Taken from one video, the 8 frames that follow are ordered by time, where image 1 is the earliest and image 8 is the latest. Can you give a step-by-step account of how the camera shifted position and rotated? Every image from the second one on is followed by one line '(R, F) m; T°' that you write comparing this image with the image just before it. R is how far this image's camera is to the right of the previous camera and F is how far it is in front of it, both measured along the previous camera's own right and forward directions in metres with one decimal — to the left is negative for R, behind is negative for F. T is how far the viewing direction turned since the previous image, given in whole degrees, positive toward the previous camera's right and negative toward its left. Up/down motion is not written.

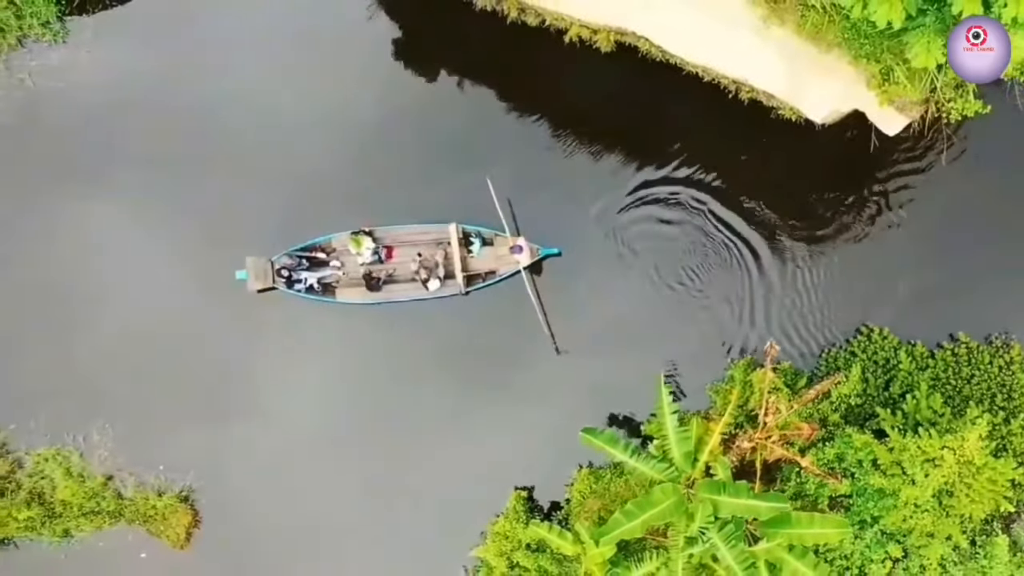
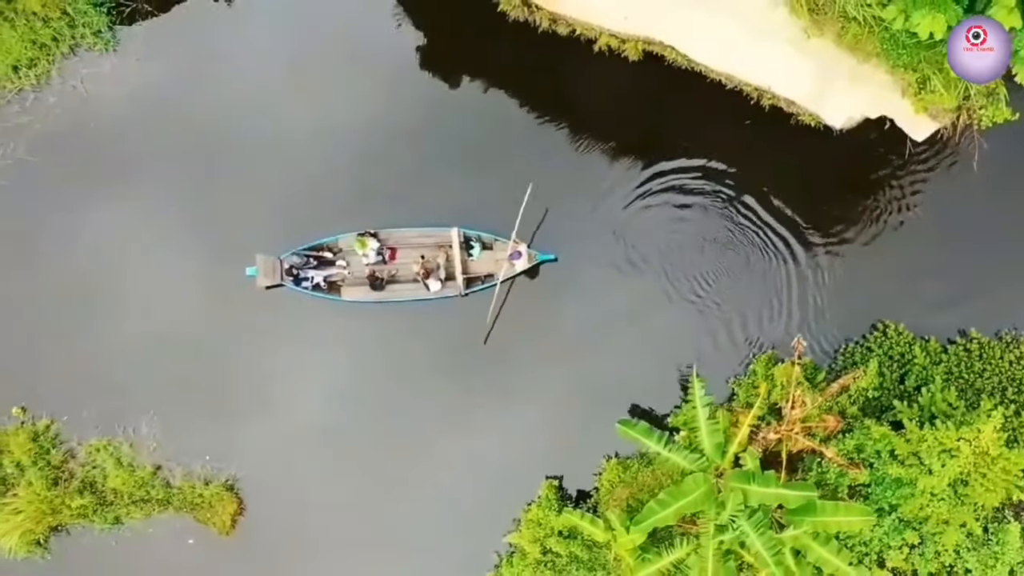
(-0.5, -0.5) m; 0°
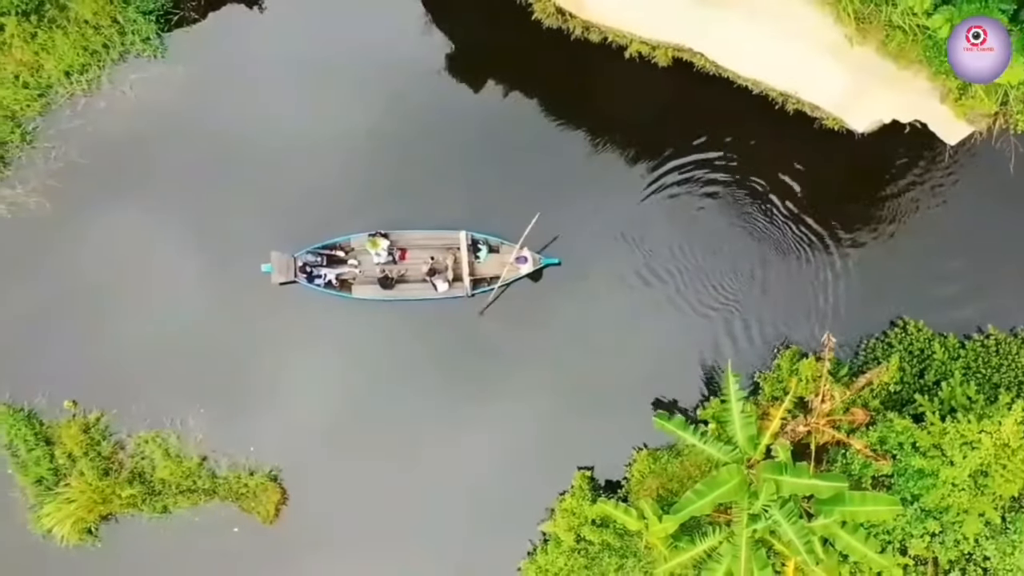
(-0.5, -0.4) m; 0°
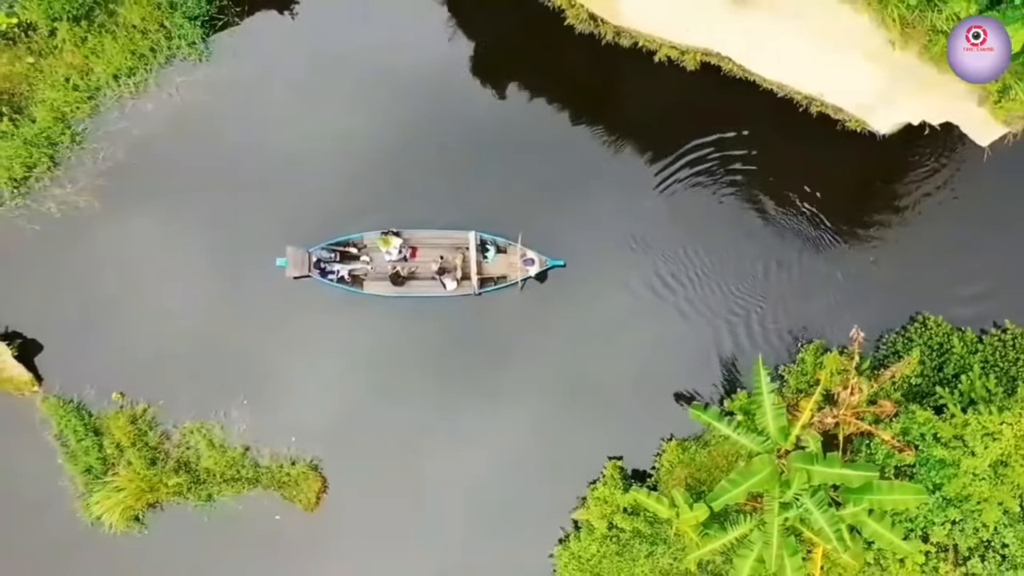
(-0.5, -0.4) m; 0°
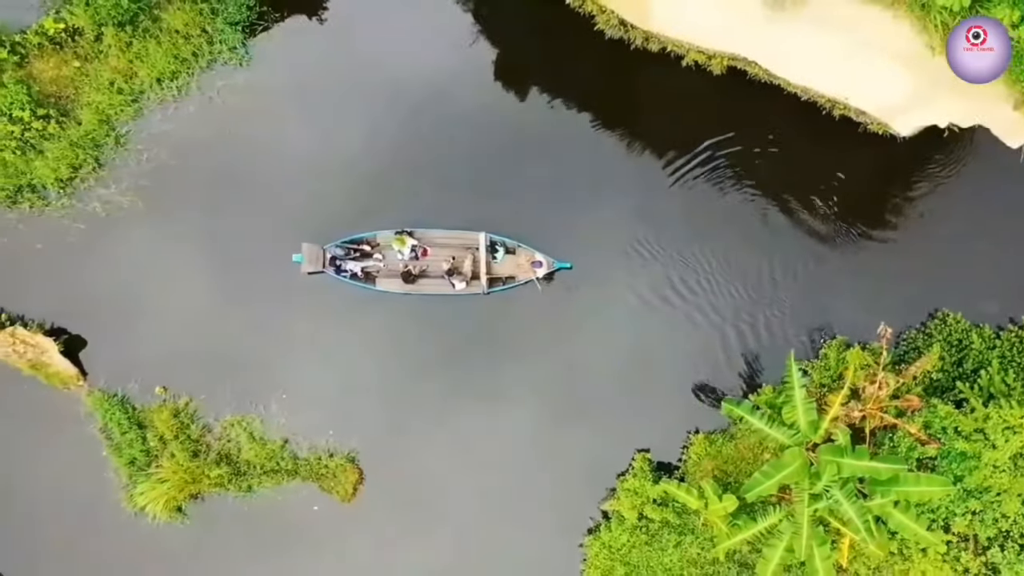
(-0.5, -0.4) m; 0°
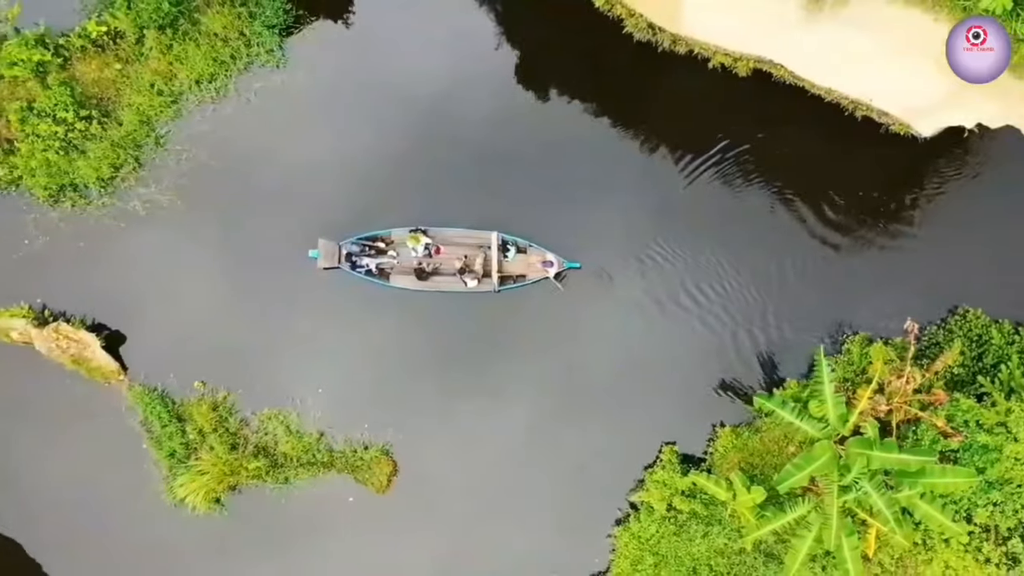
(-0.5, -0.3) m; 0°
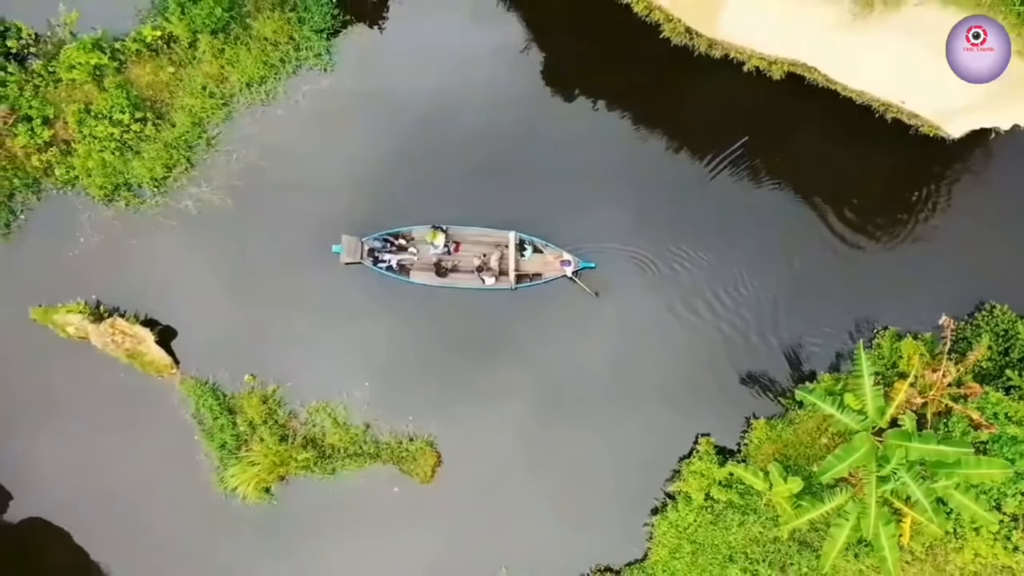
(-0.7, -0.4) m; 0°
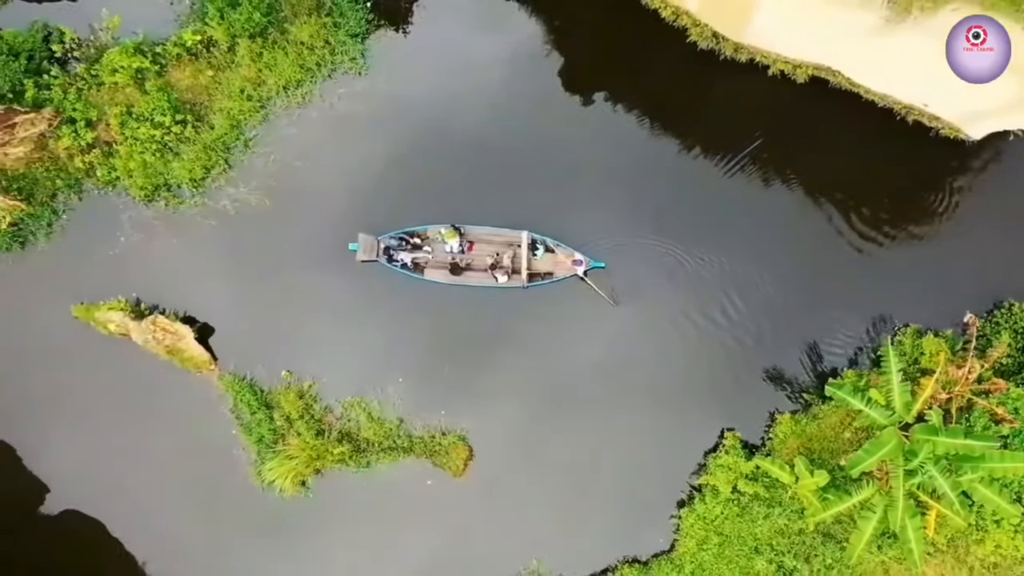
(-0.5, -0.3) m; 0°
